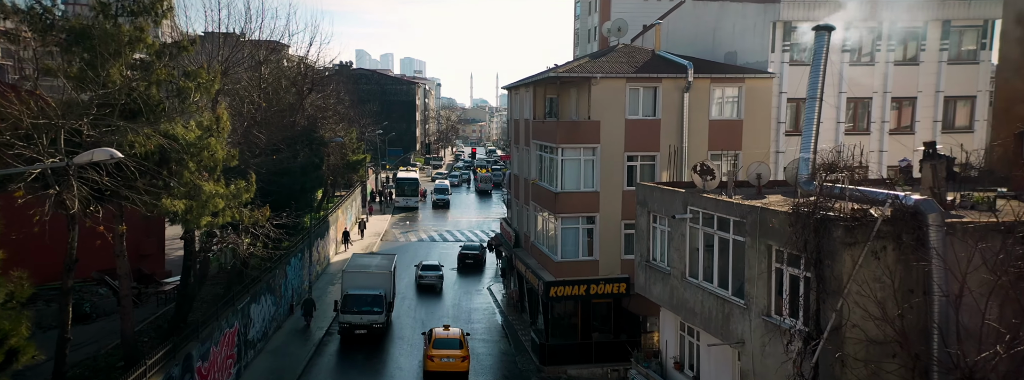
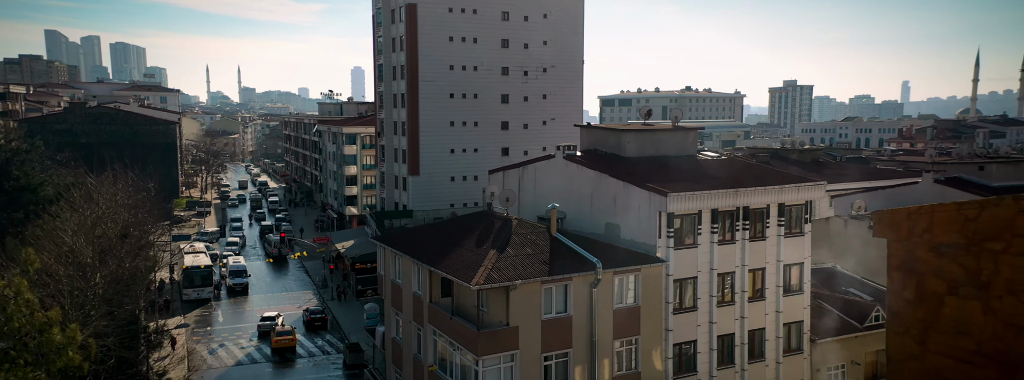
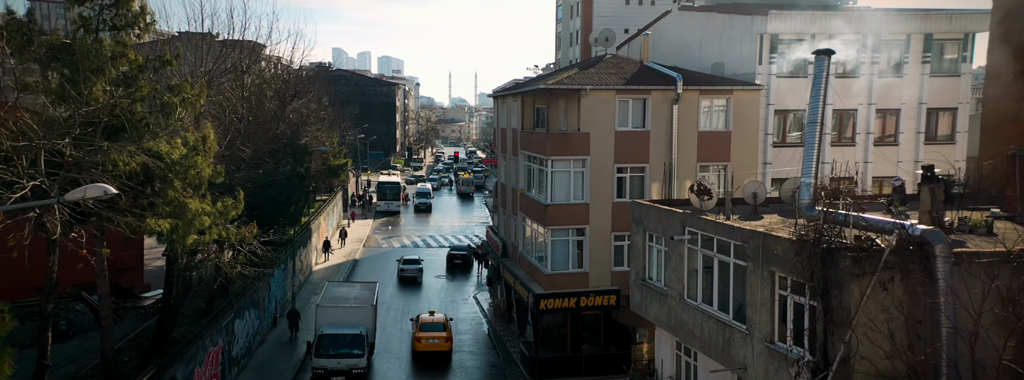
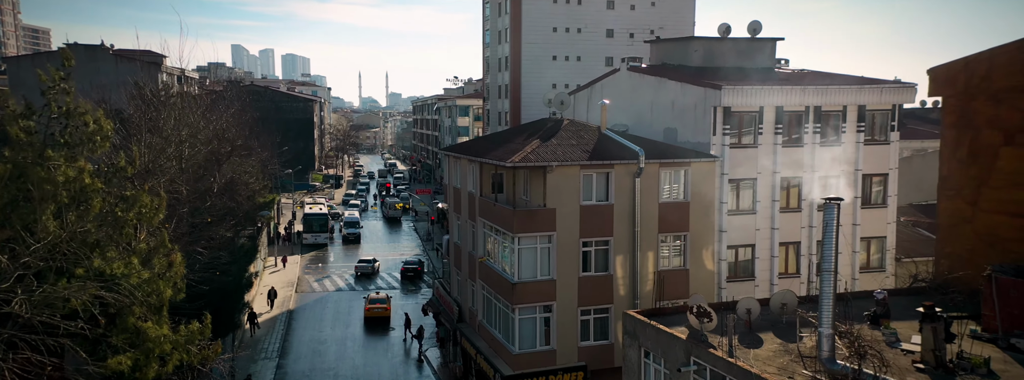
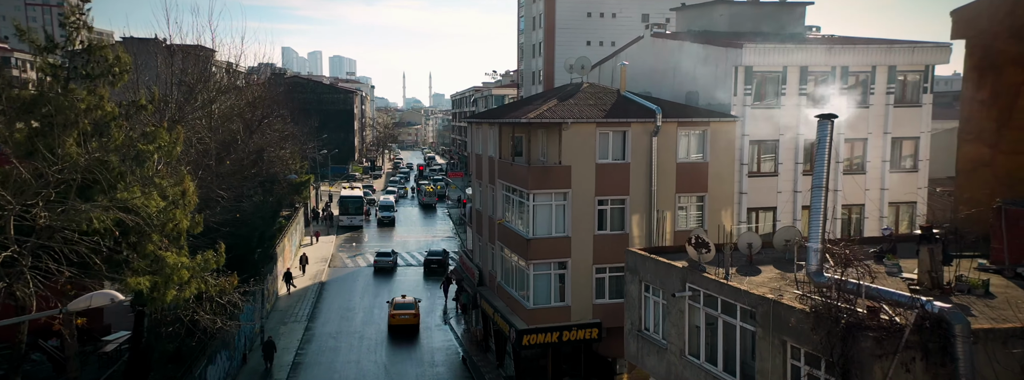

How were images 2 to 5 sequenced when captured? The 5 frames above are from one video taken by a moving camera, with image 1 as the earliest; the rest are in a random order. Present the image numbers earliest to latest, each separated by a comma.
3, 5, 4, 2
